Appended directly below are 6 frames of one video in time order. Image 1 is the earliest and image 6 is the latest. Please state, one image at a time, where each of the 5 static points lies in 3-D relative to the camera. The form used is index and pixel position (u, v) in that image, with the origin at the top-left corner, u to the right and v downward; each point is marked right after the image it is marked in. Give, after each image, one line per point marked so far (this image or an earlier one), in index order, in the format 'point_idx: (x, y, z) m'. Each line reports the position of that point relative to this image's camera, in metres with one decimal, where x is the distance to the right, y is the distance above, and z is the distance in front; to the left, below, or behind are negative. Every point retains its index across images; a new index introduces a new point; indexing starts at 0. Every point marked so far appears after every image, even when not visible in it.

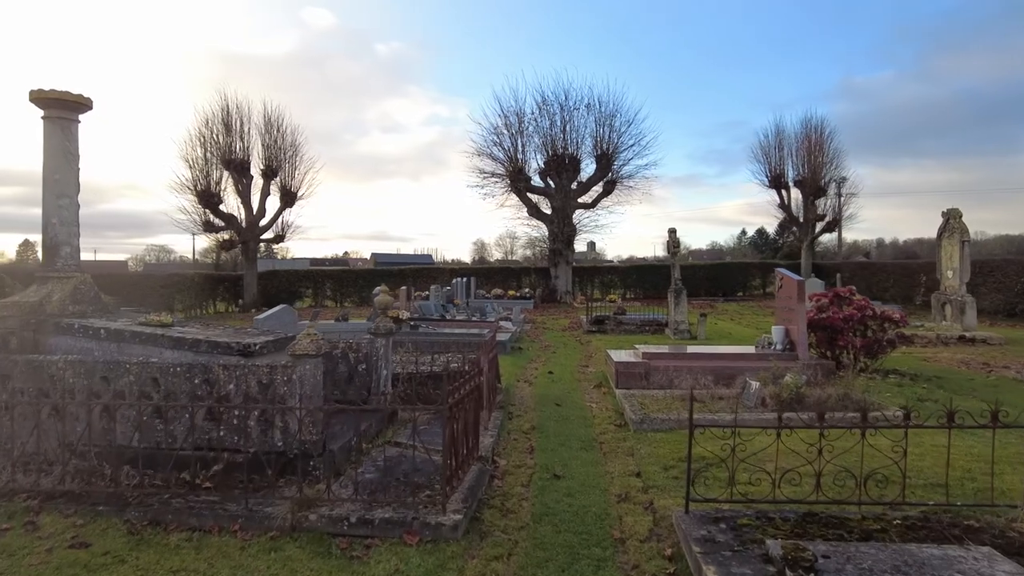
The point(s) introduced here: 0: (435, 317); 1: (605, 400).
0: (-2.0, -0.8, +17.4) m
1: (+1.3, -1.6, +9.4) m
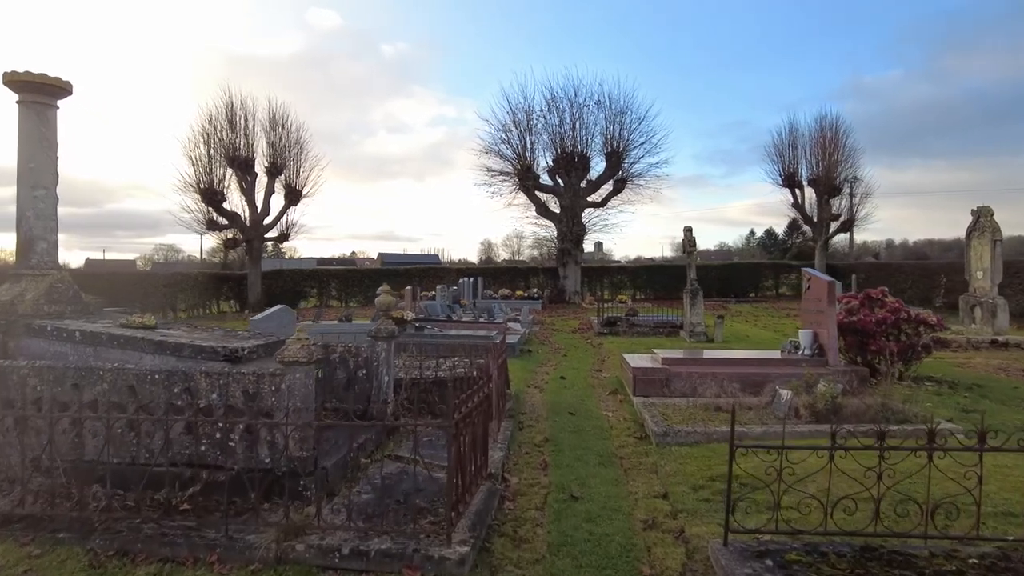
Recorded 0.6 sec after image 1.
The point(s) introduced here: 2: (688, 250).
0: (-1.8, -0.8, +16.8) m
1: (+1.5, -1.6, +8.7) m
2: (+4.3, +0.9, +16.1) m
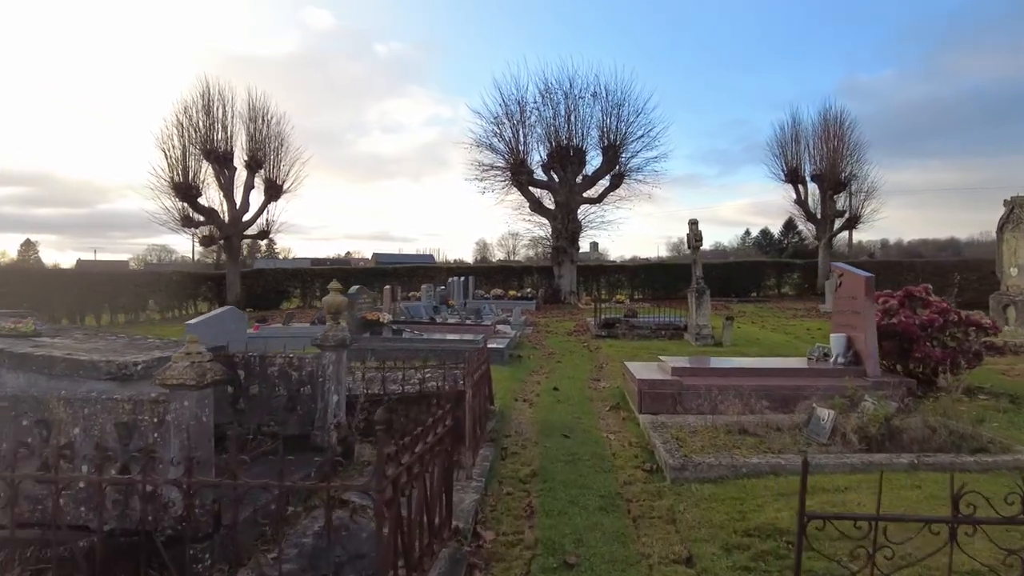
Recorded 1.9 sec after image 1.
0: (-2.1, -0.7, +15.4) m
1: (+1.3, -1.6, +7.3) m
2: (+4.1, +1.0, +14.7) m
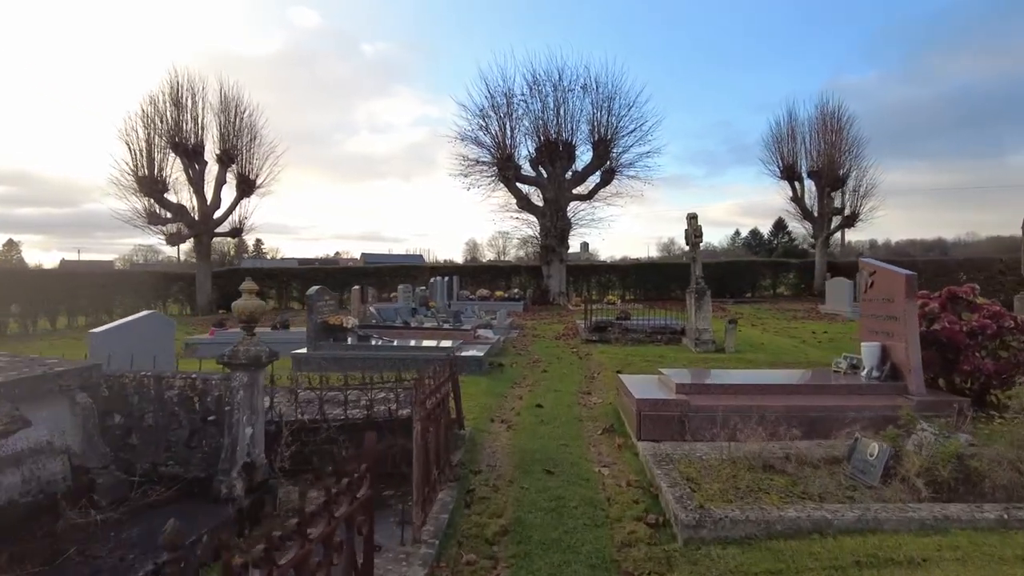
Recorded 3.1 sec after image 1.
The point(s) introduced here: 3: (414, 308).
0: (-2.5, -0.7, +14.0) m
1: (+1.0, -1.6, +6.0) m
2: (+3.7, +0.9, +13.4) m
3: (-2.6, -0.5, +17.3) m
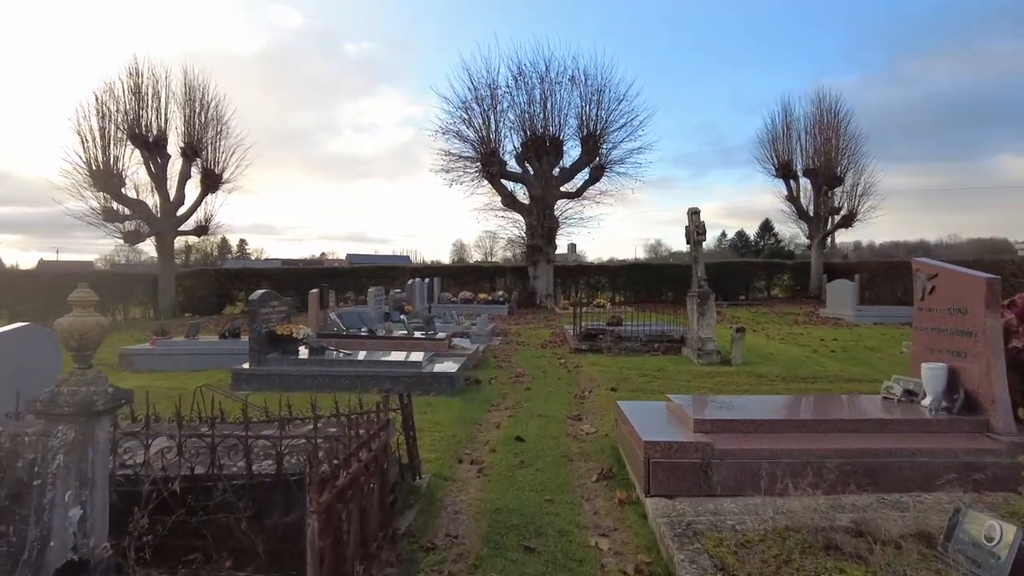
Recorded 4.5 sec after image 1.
0: (-2.8, -0.8, +12.4) m
1: (+0.8, -1.6, +4.5) m
2: (+3.4, +0.9, +12.0) m
3: (-3.0, -0.6, +15.7) m
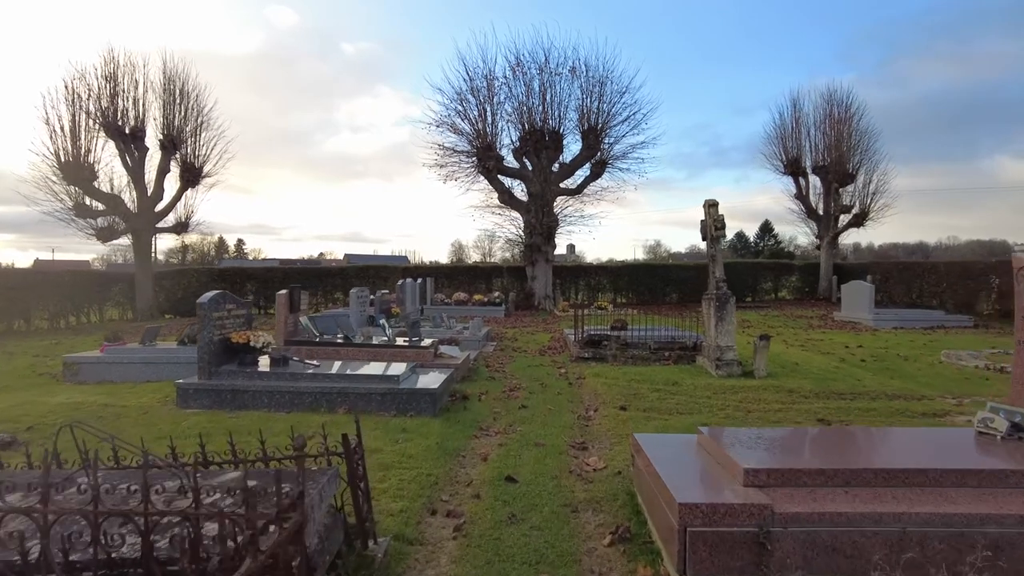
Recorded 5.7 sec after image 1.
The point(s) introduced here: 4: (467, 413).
0: (-2.9, -0.8, +11.0) m
1: (+0.7, -1.7, +3.1) m
2: (+3.3, +0.8, +10.6) m
3: (-3.2, -0.6, +14.4) m
4: (-0.5, -1.5, +7.9) m
